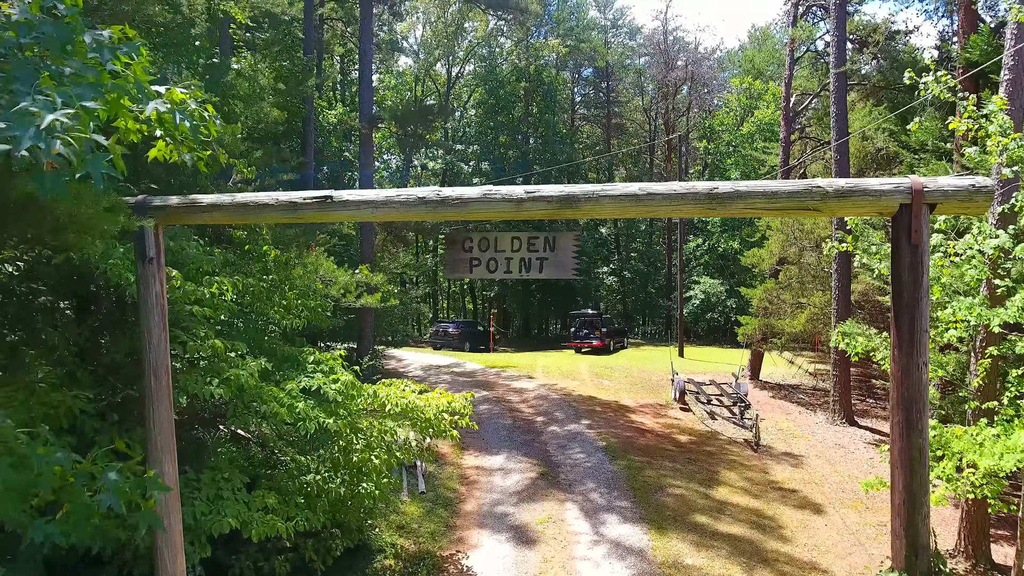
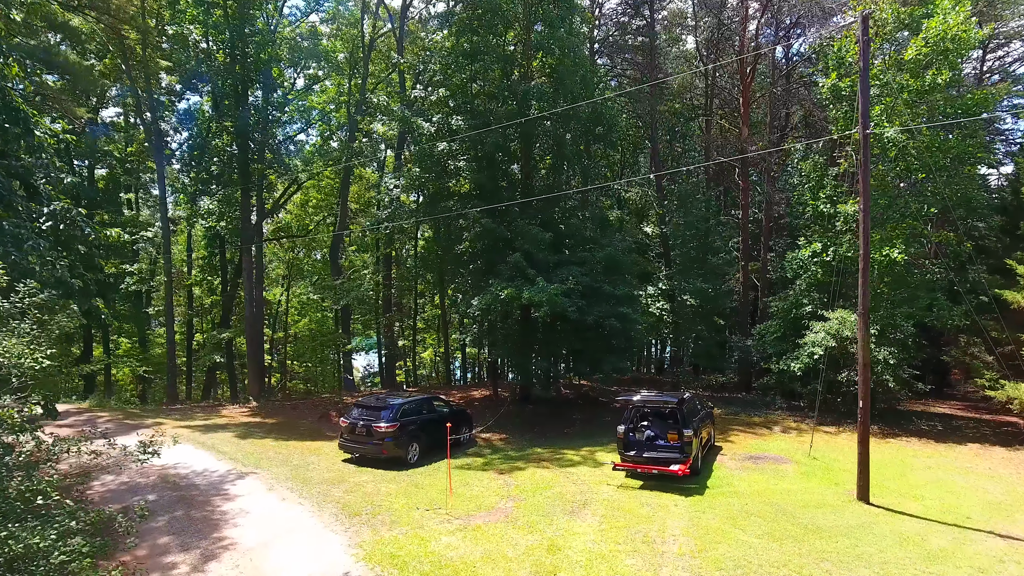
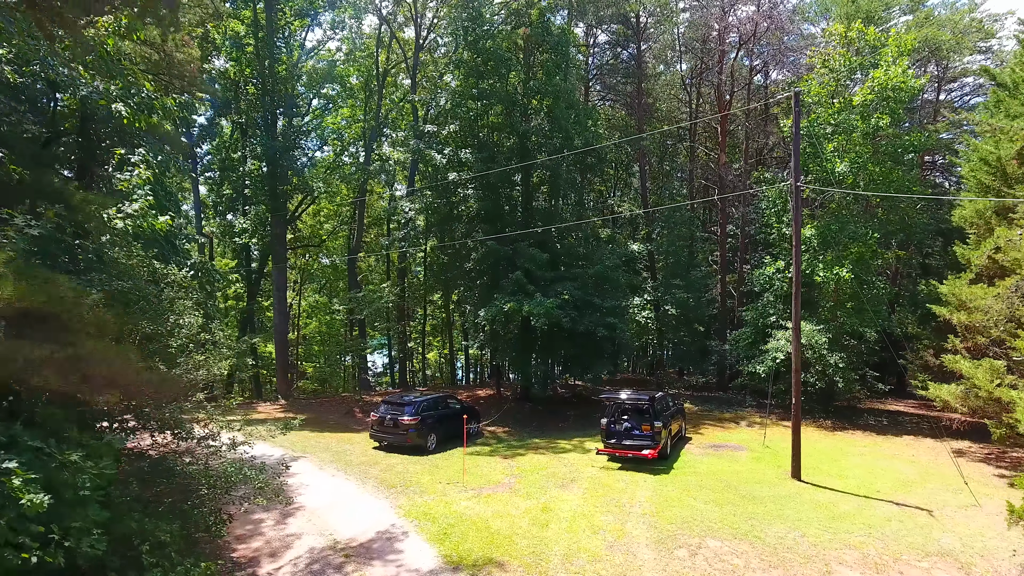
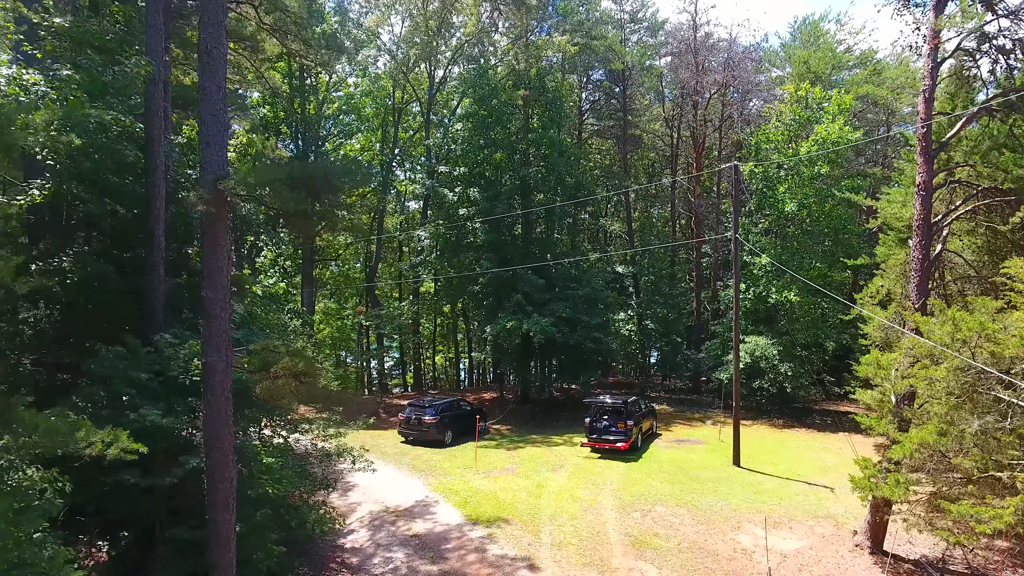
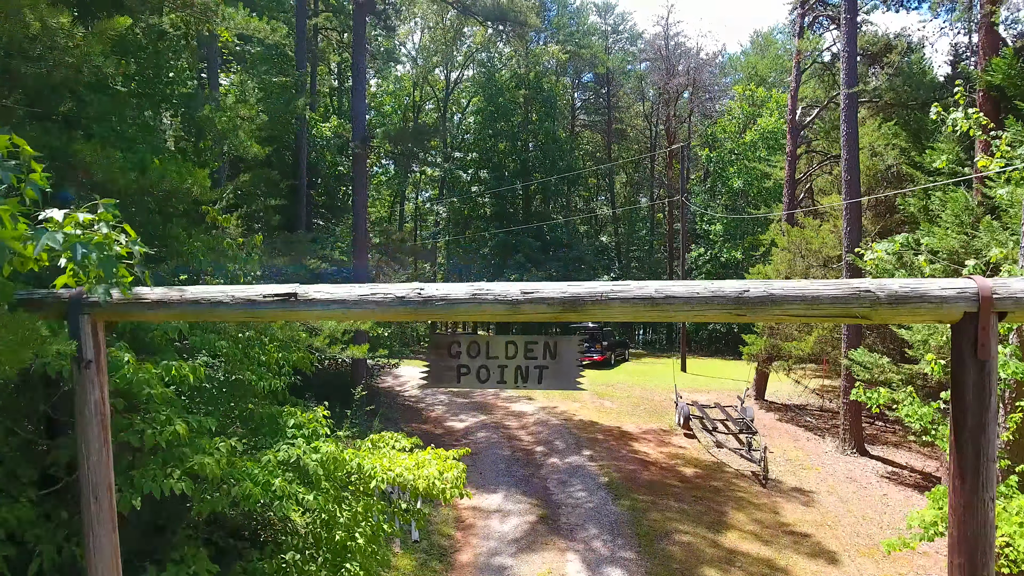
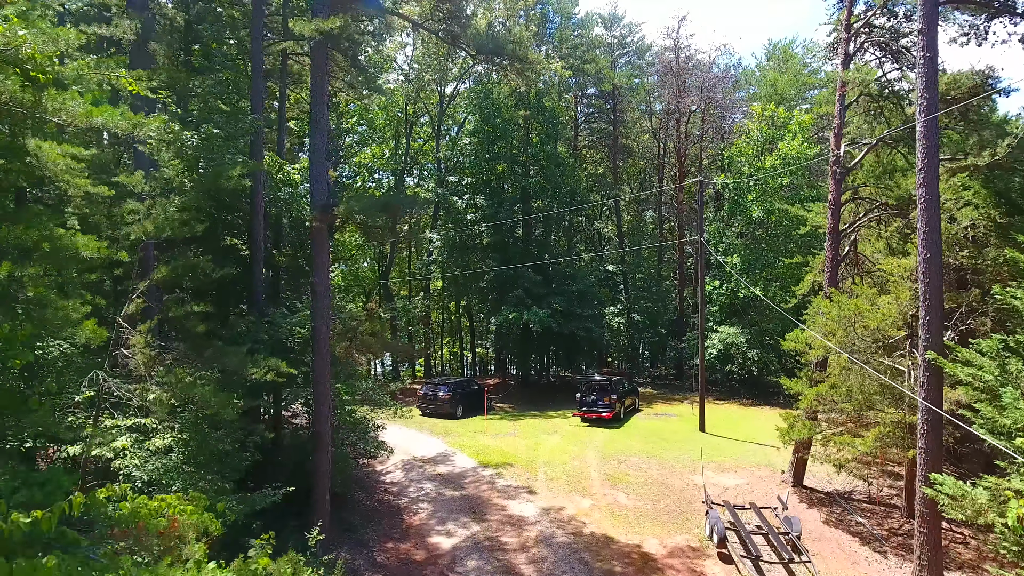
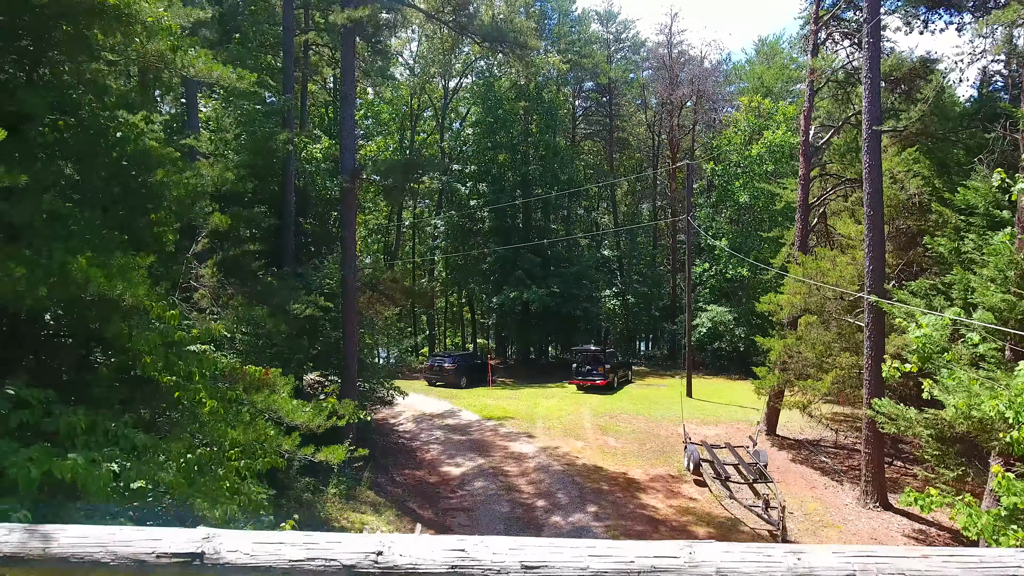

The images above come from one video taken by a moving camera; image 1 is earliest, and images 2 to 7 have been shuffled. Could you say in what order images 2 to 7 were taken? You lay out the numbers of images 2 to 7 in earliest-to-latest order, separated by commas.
5, 7, 6, 4, 3, 2
